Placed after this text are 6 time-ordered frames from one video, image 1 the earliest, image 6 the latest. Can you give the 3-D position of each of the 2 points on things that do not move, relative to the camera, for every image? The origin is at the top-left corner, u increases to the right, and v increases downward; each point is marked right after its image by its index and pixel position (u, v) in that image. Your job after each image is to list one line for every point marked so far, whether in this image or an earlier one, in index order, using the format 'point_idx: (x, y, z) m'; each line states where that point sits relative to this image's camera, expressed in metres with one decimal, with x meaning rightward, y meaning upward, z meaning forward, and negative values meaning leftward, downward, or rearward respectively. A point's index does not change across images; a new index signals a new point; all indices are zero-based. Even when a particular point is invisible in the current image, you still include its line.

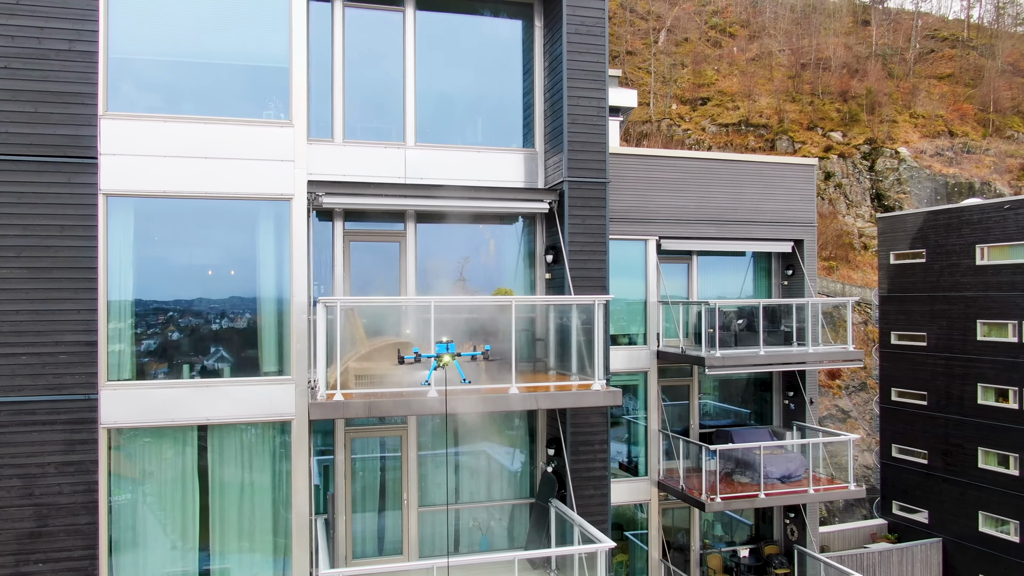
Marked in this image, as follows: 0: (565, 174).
0: (+0.7, +1.3, +9.0) m
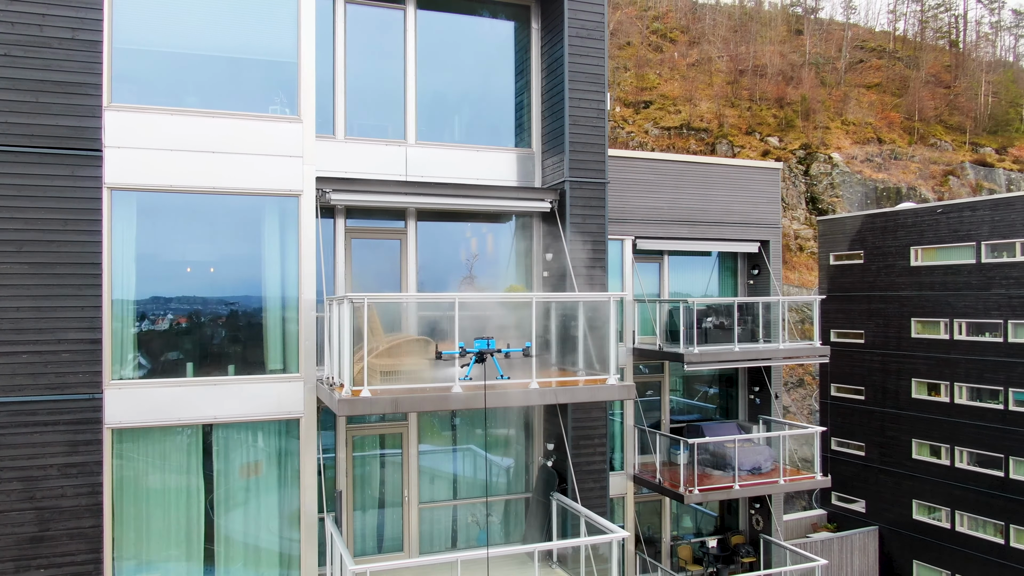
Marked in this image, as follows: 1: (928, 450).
0: (+0.7, +1.4, +9.2) m
1: (+10.3, -4.3, +20.2) m
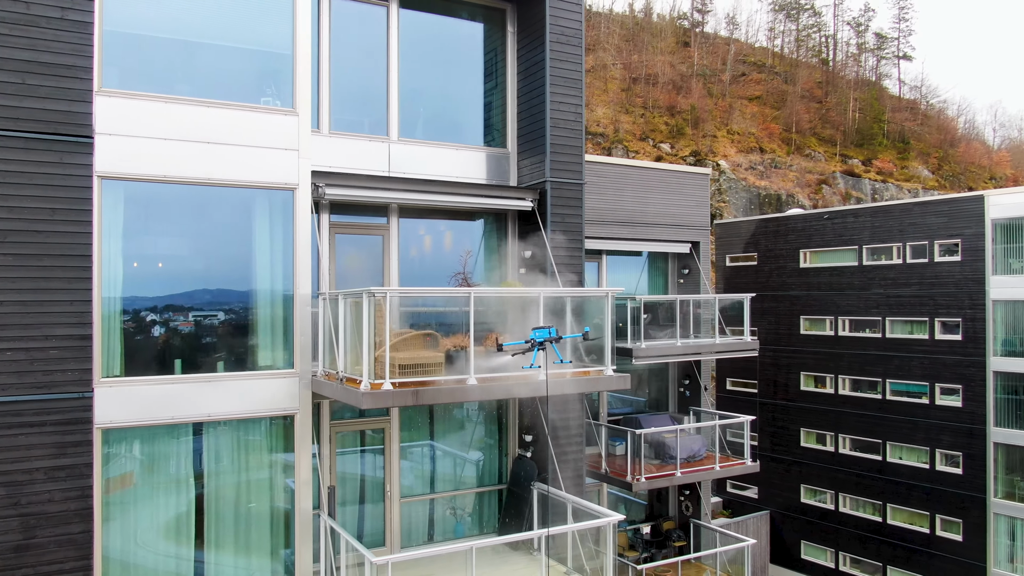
0: (+0.5, +1.4, +9.5) m
1: (+8.3, -4.2, +21.8) m
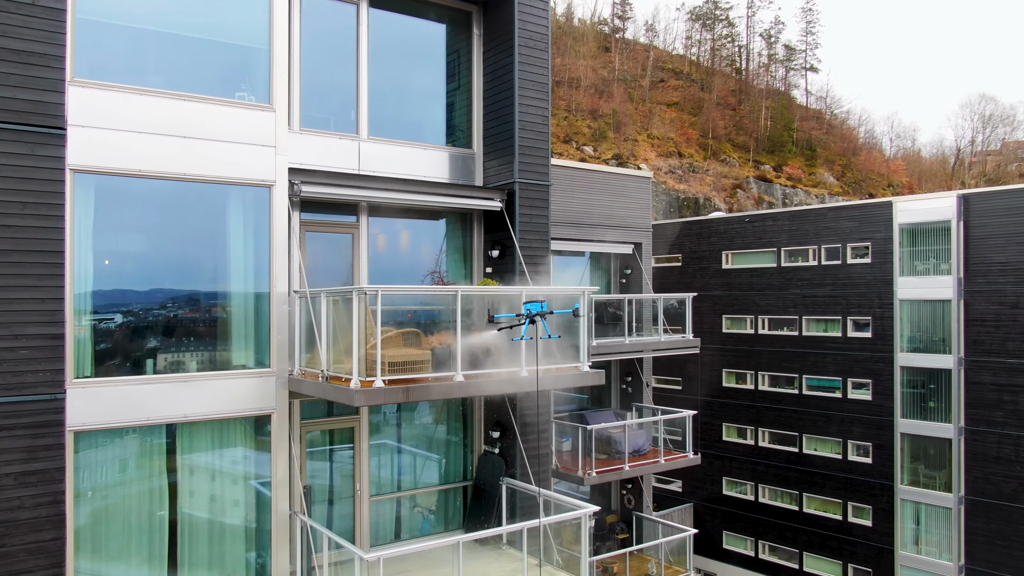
0: (+0.1, +1.4, +9.7) m
1: (+6.5, -4.2, +22.8) m
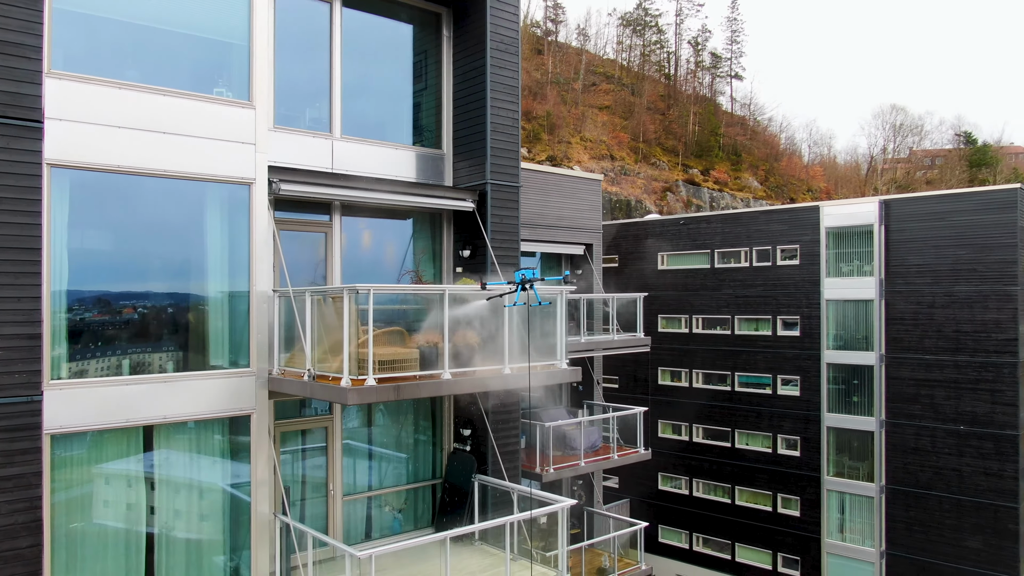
0: (-0.3, +1.4, +9.8) m
1: (+4.9, -4.2, +23.5) m
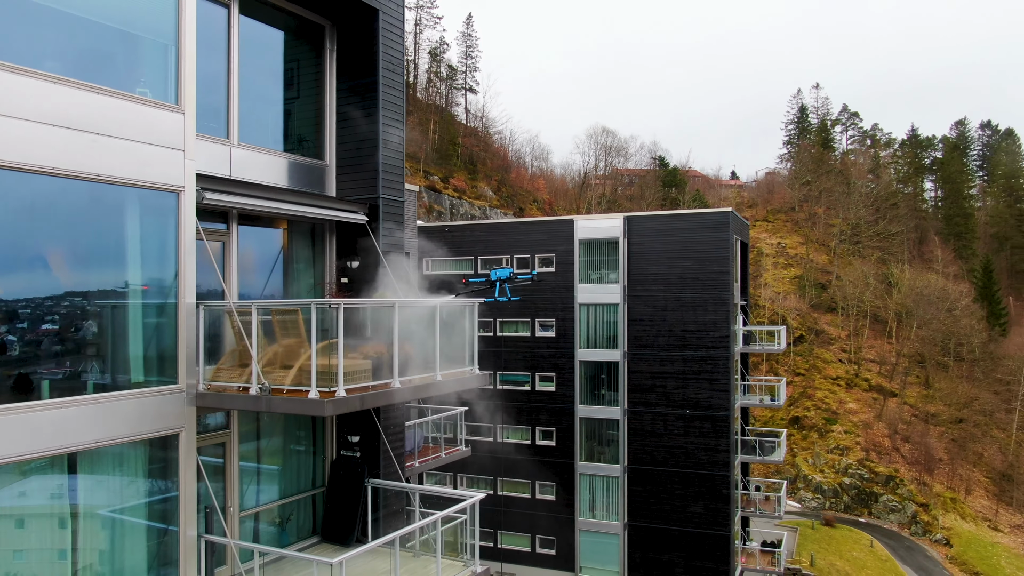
0: (-1.7, +1.3, +10.2) m
1: (-1.7, -4.4, +24.7) m
